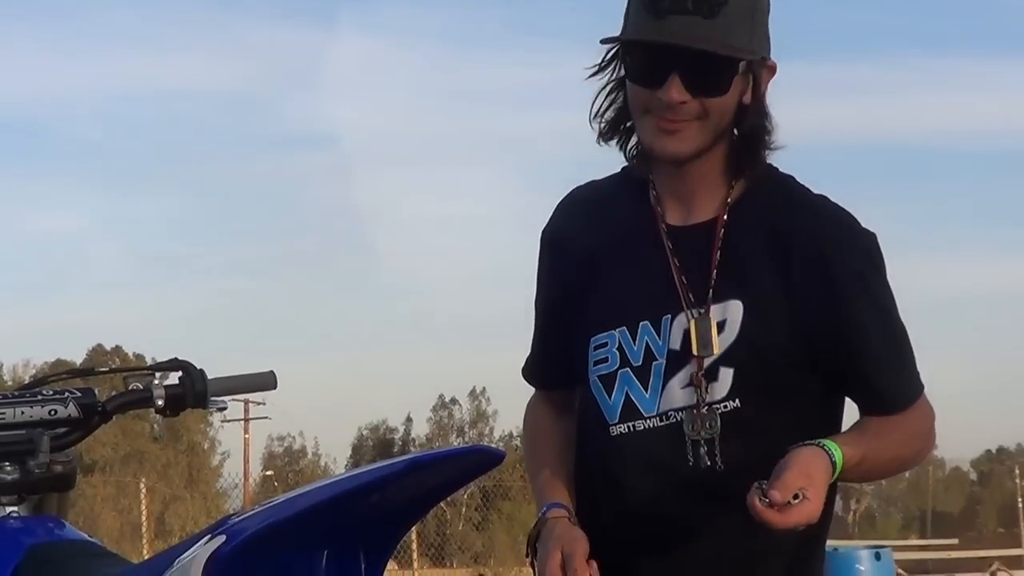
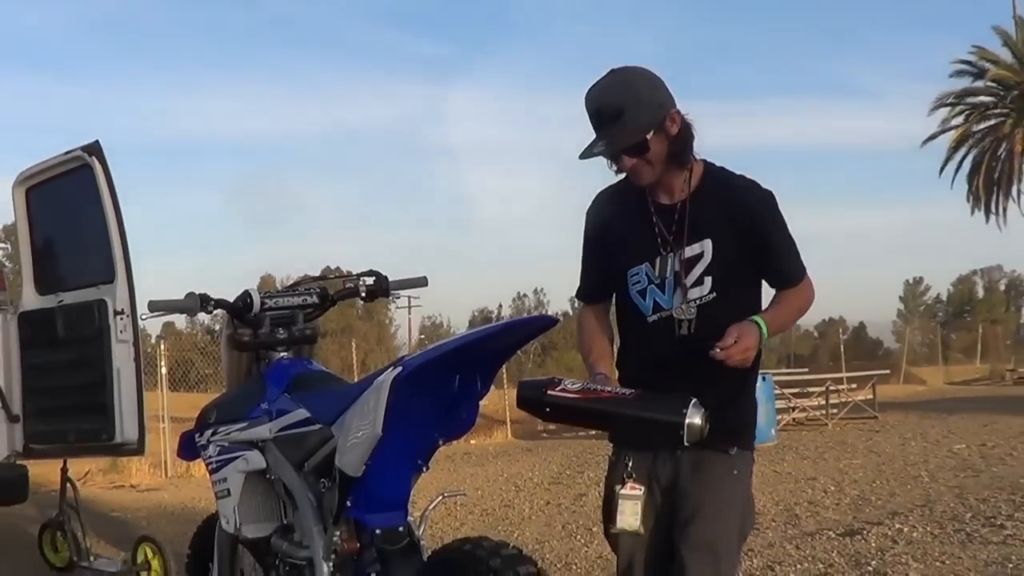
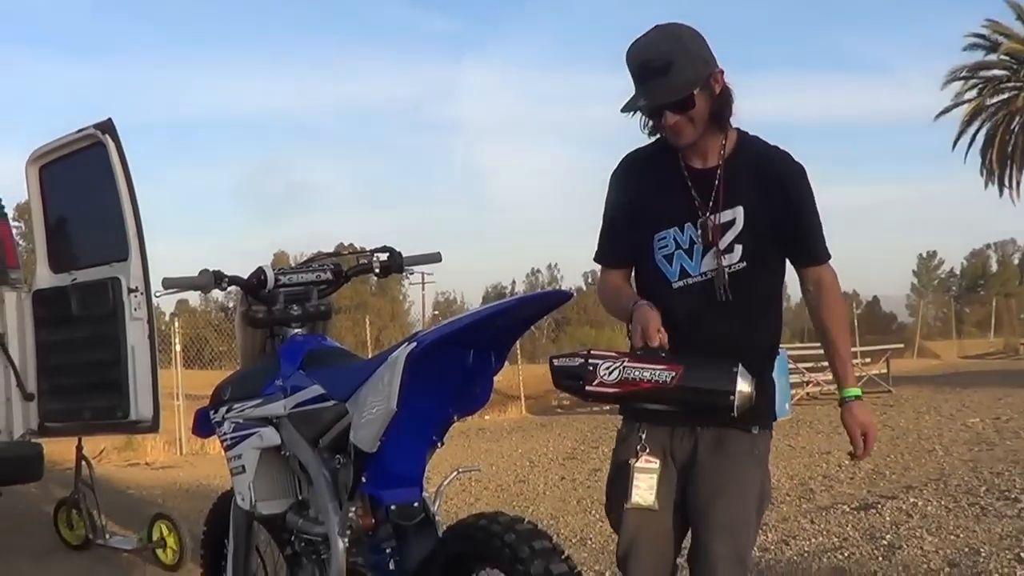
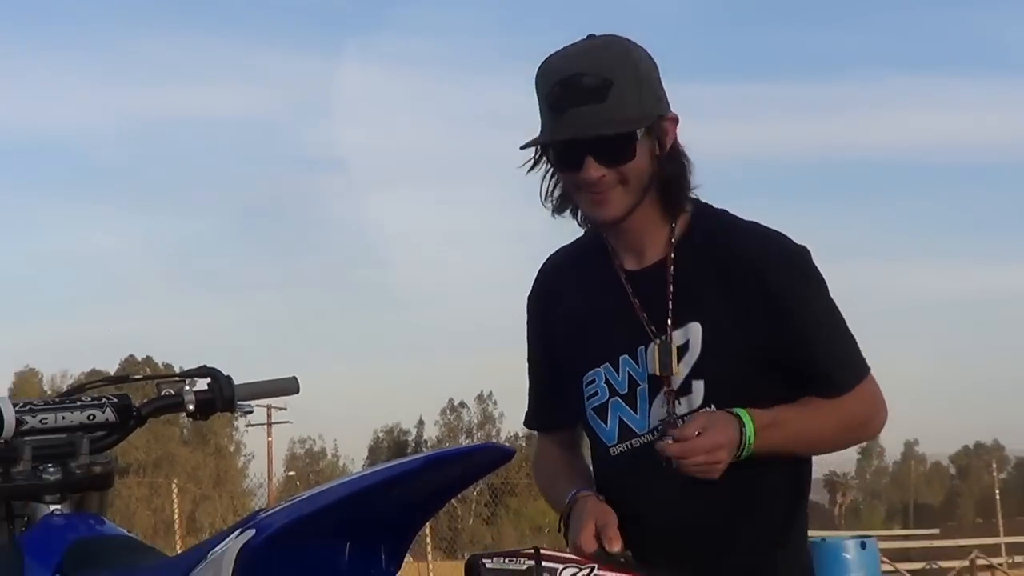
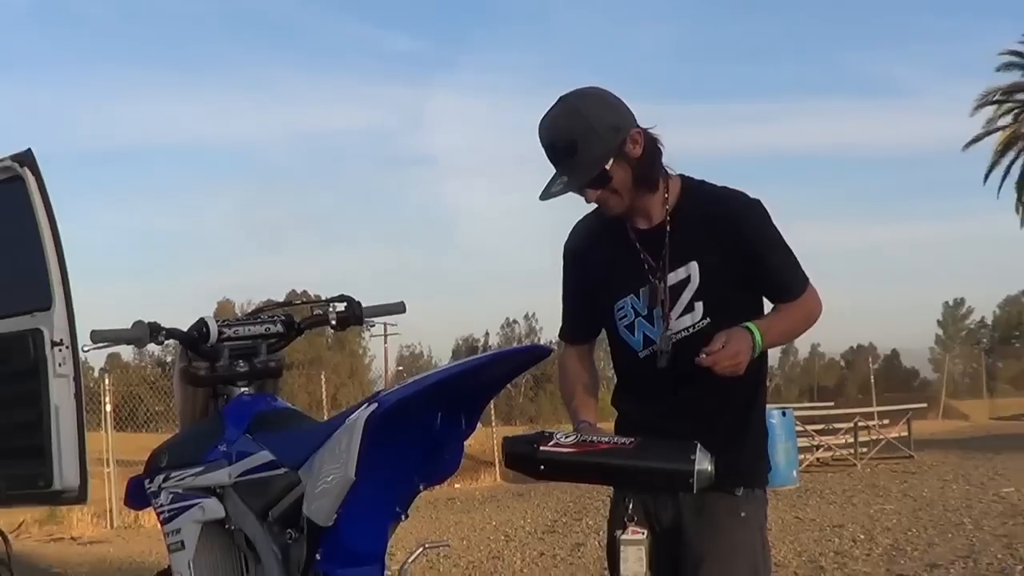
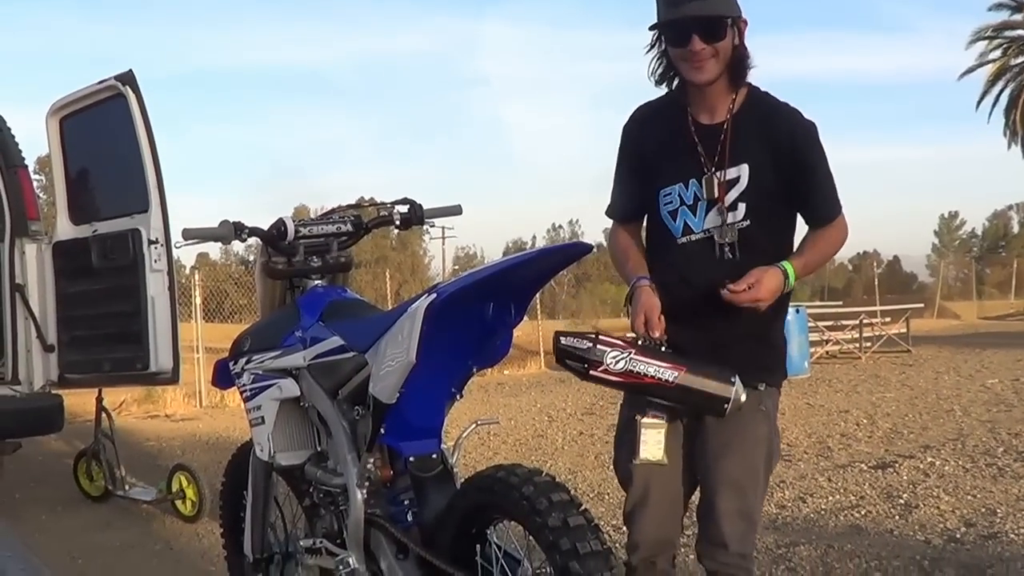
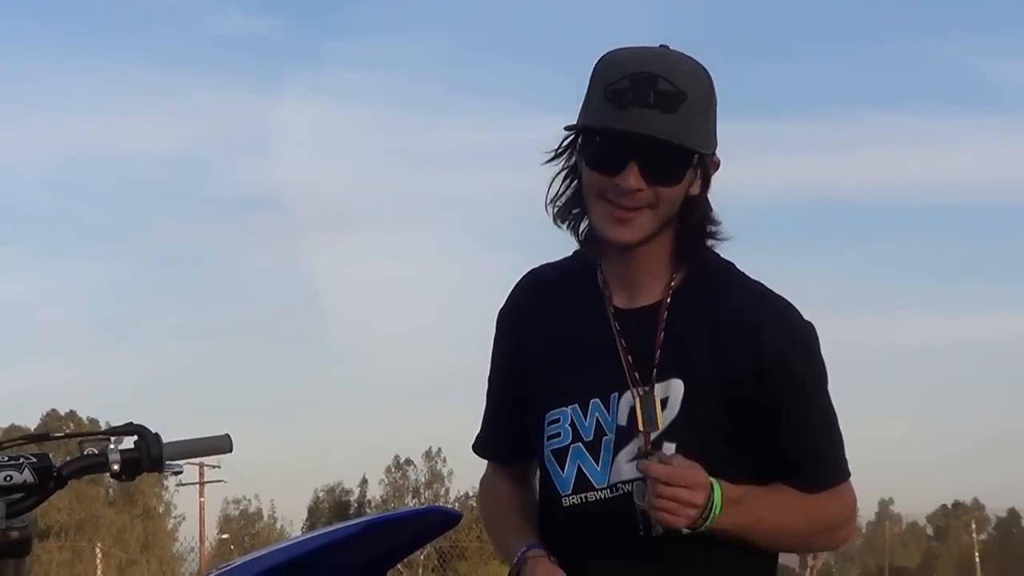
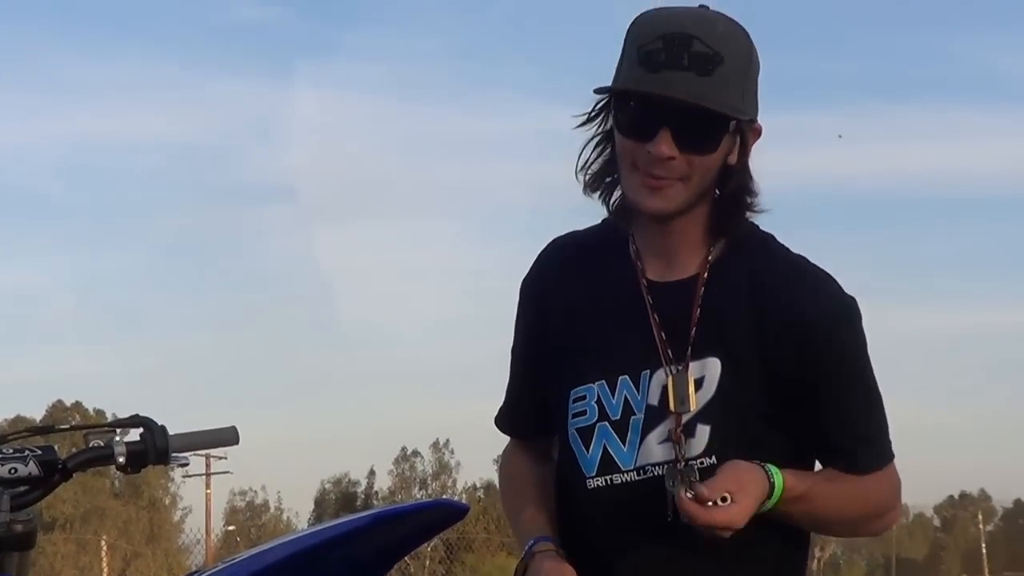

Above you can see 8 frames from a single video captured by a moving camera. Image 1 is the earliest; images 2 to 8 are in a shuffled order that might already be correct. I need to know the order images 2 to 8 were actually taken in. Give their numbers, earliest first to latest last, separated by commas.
8, 7, 4, 5, 2, 3, 6
